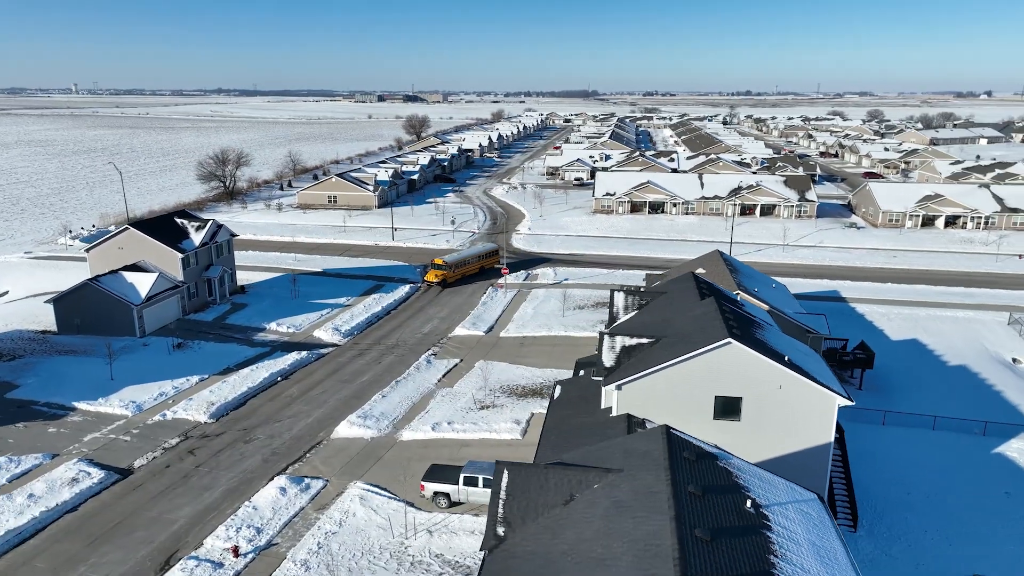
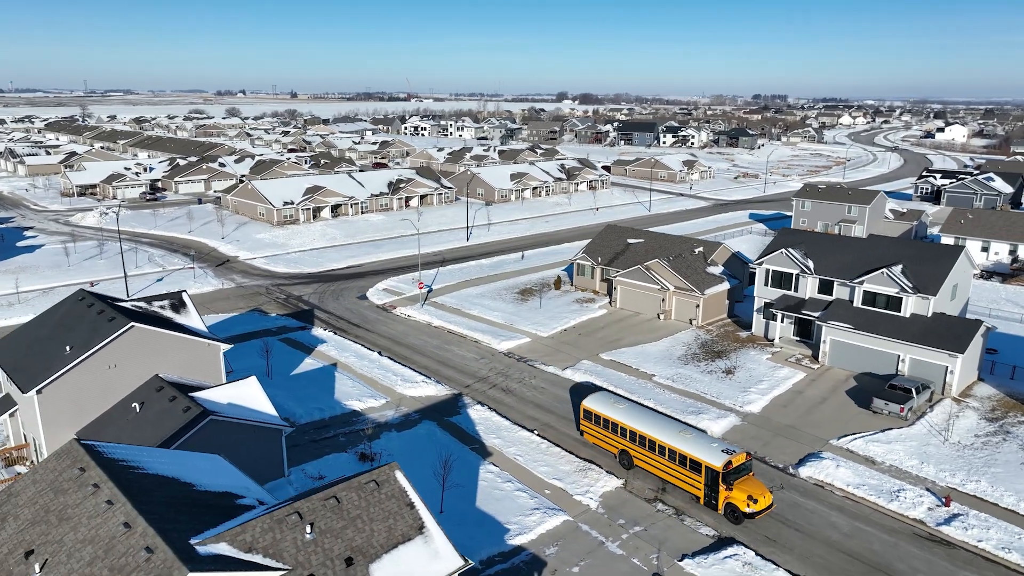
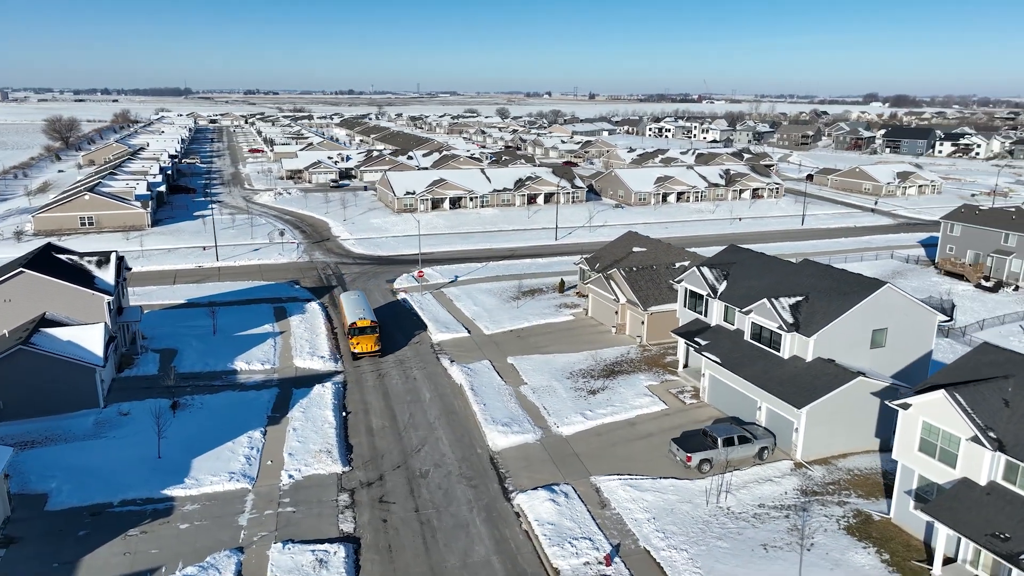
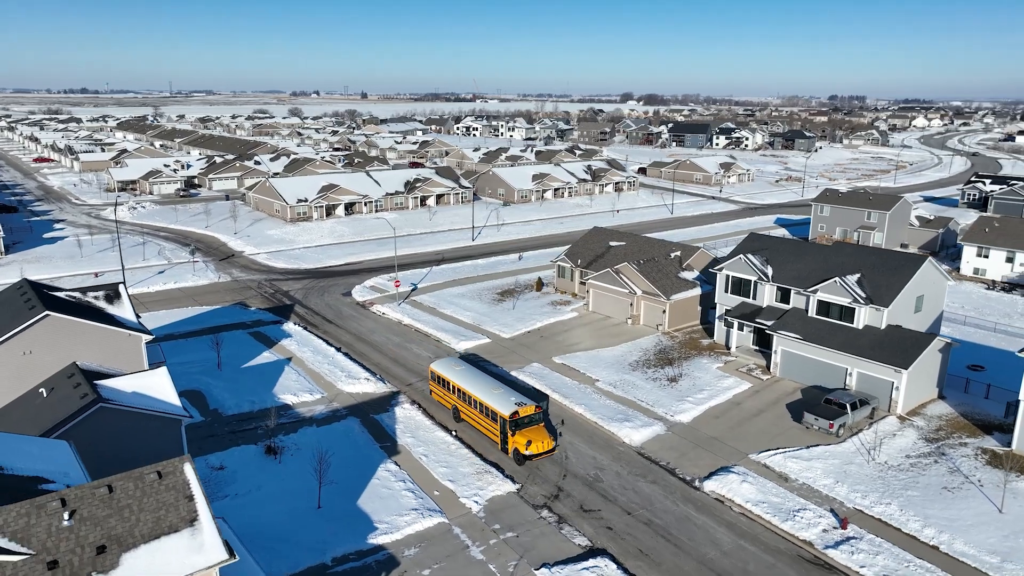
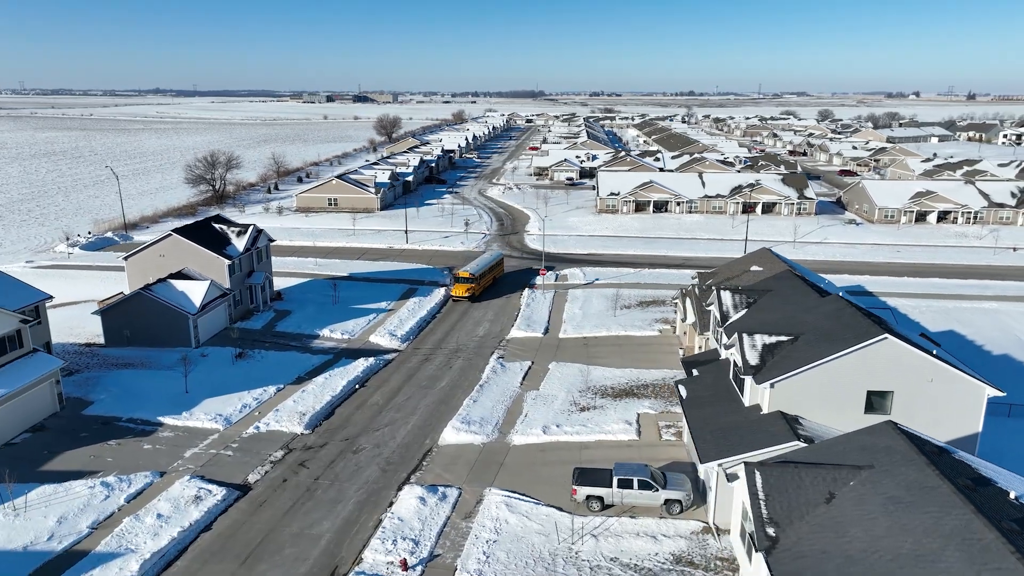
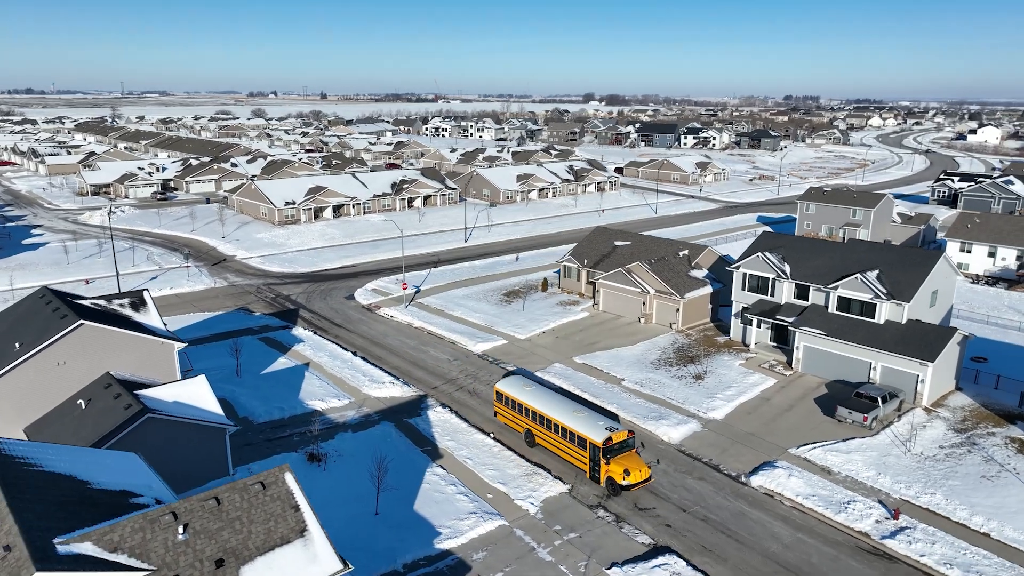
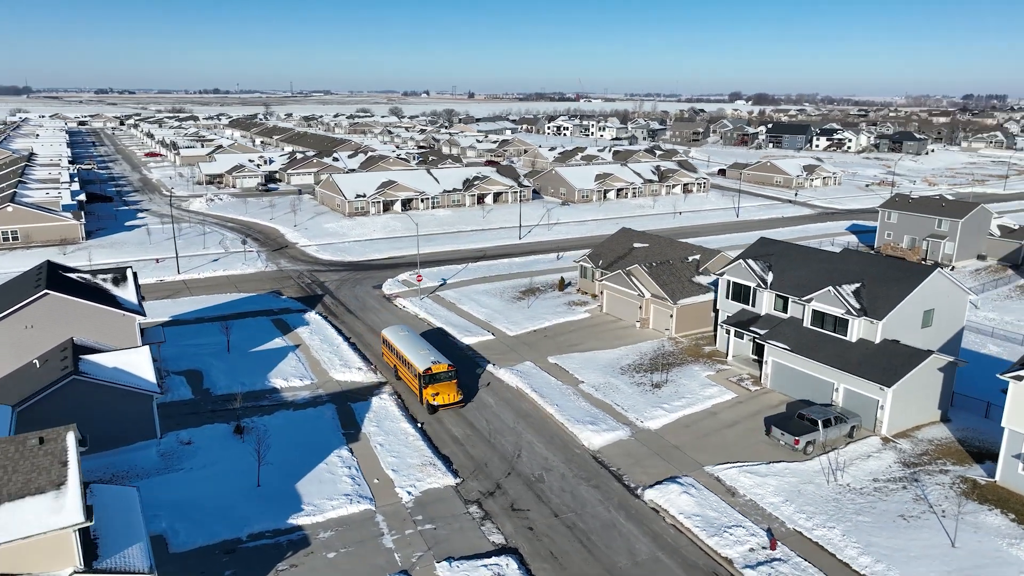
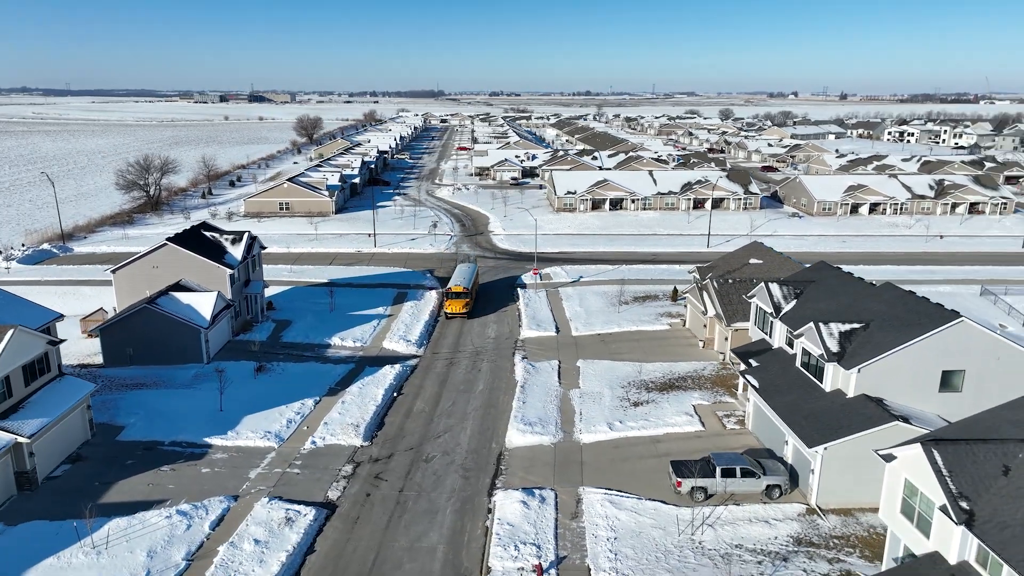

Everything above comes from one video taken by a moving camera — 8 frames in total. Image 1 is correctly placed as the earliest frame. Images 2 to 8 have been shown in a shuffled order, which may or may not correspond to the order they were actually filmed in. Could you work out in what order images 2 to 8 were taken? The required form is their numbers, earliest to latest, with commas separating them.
5, 8, 3, 7, 4, 6, 2
